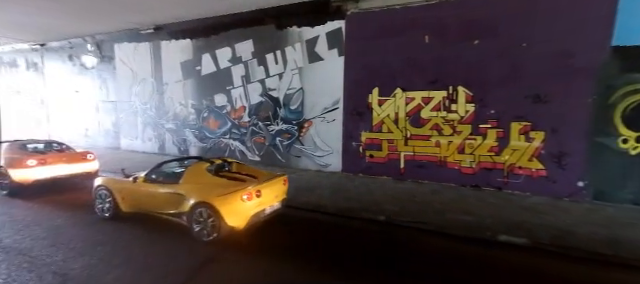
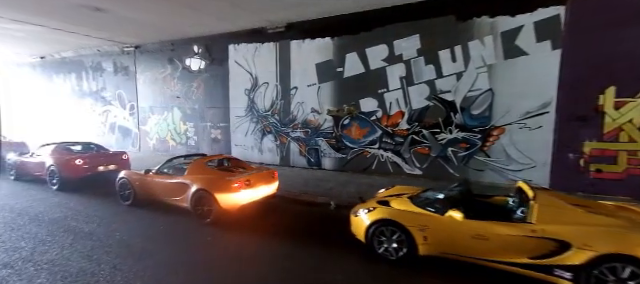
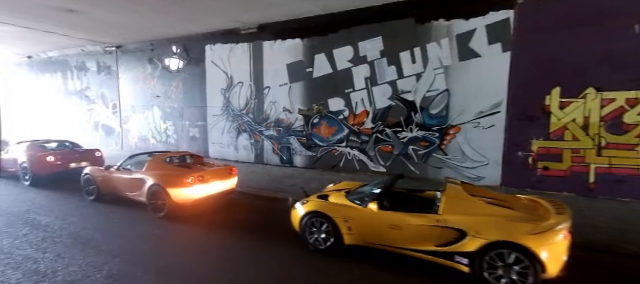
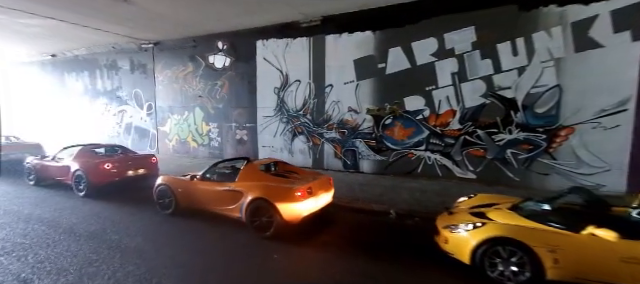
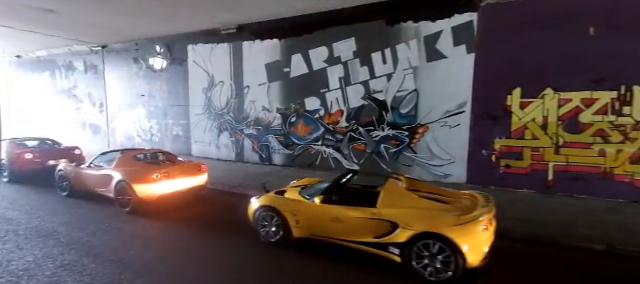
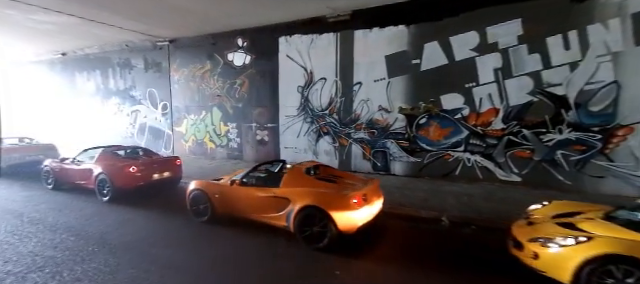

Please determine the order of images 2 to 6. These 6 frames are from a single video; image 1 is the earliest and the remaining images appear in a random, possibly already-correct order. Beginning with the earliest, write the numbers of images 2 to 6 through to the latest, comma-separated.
5, 3, 2, 4, 6
